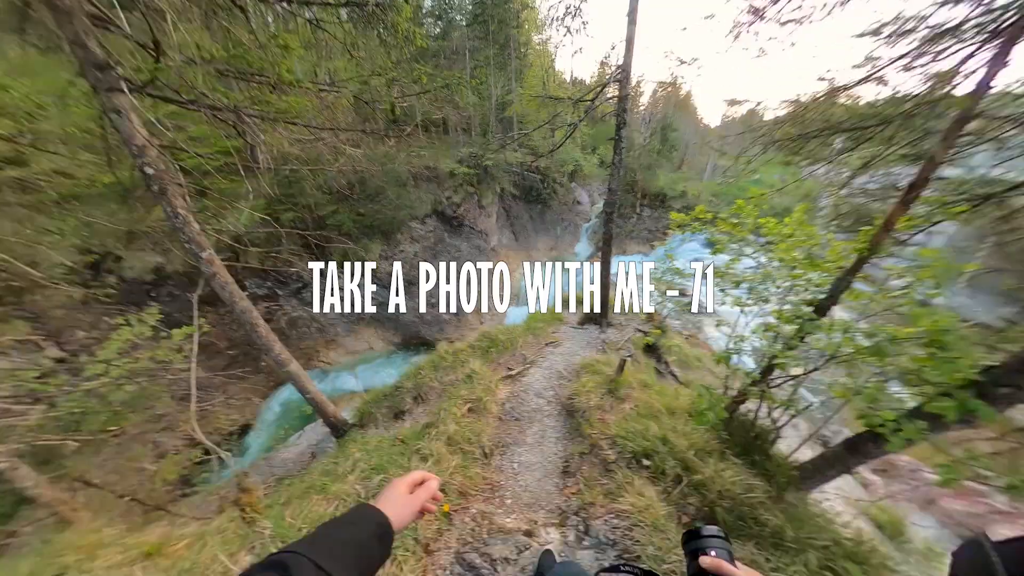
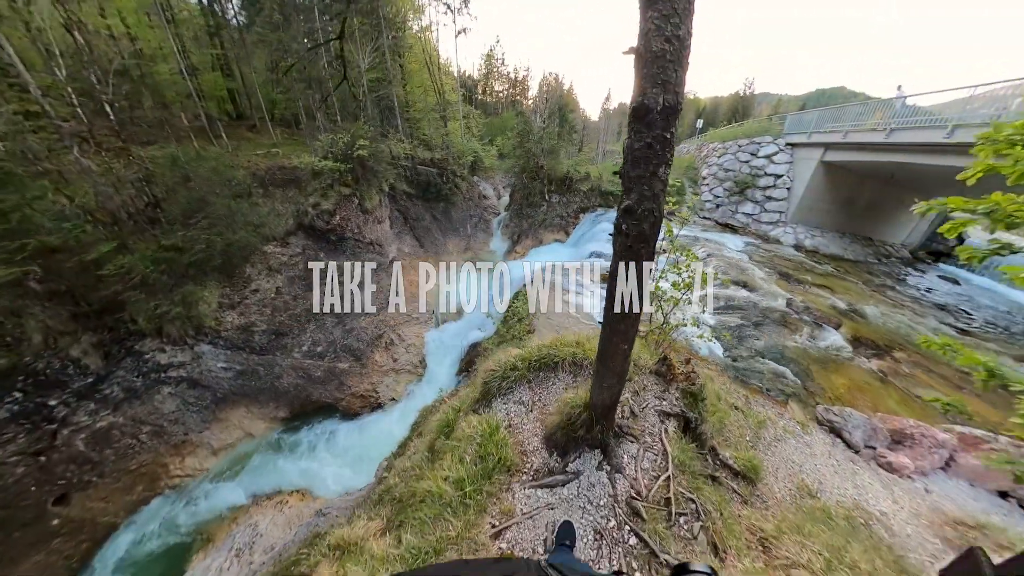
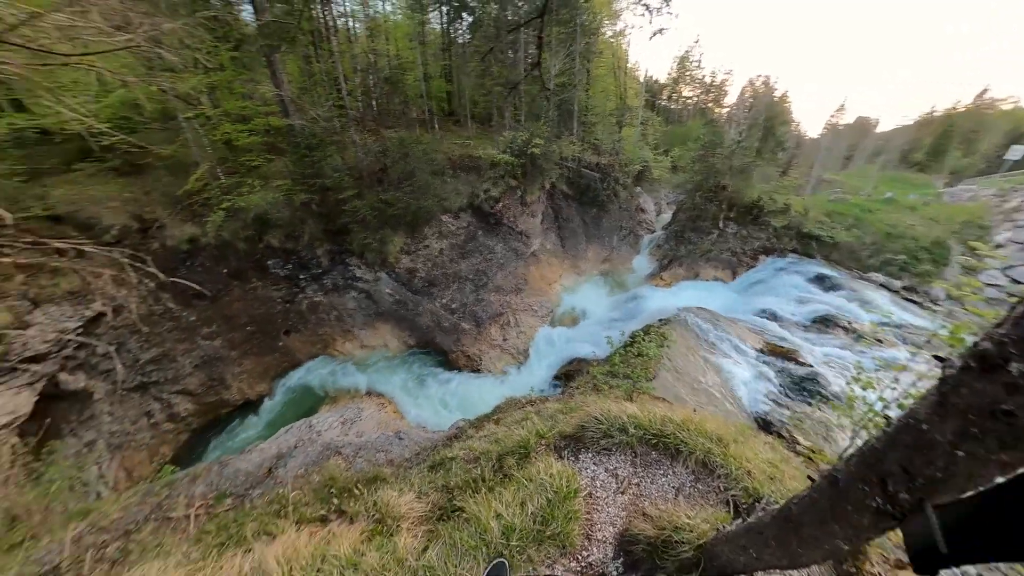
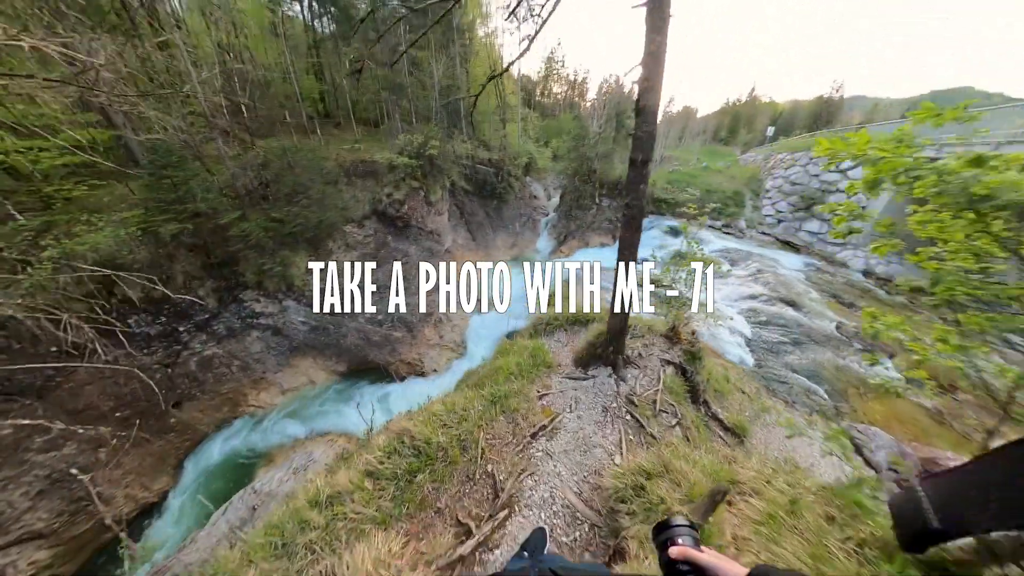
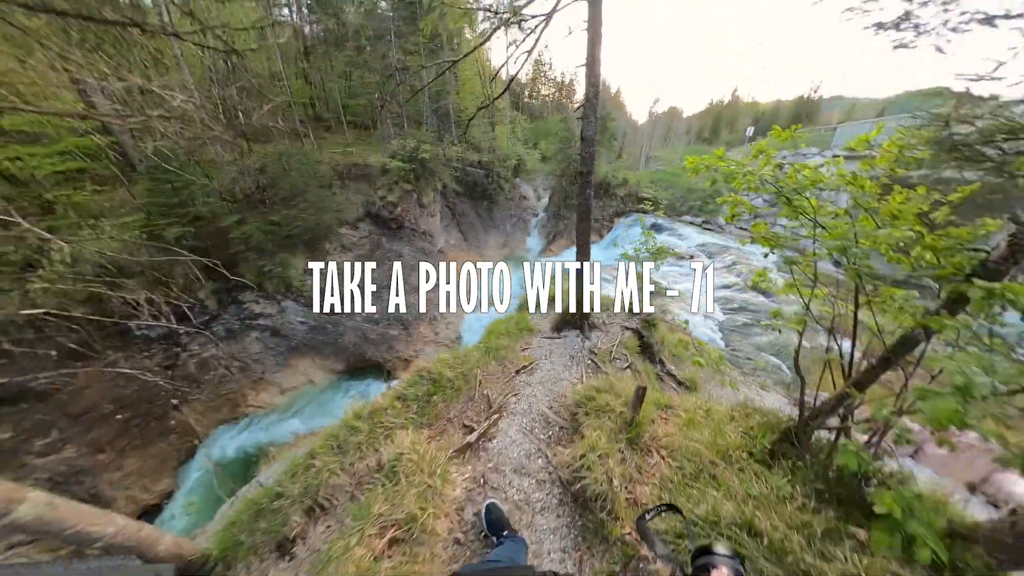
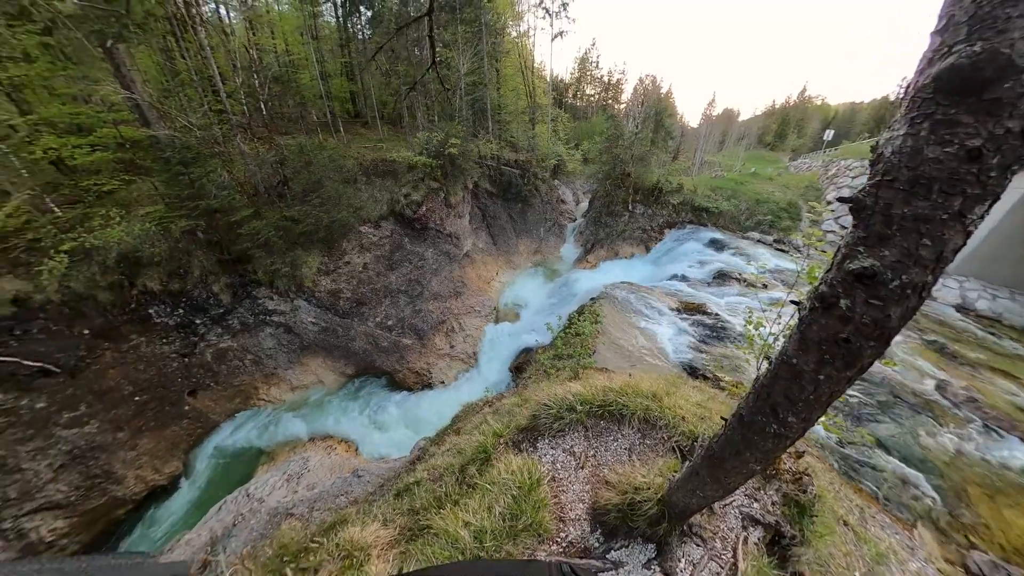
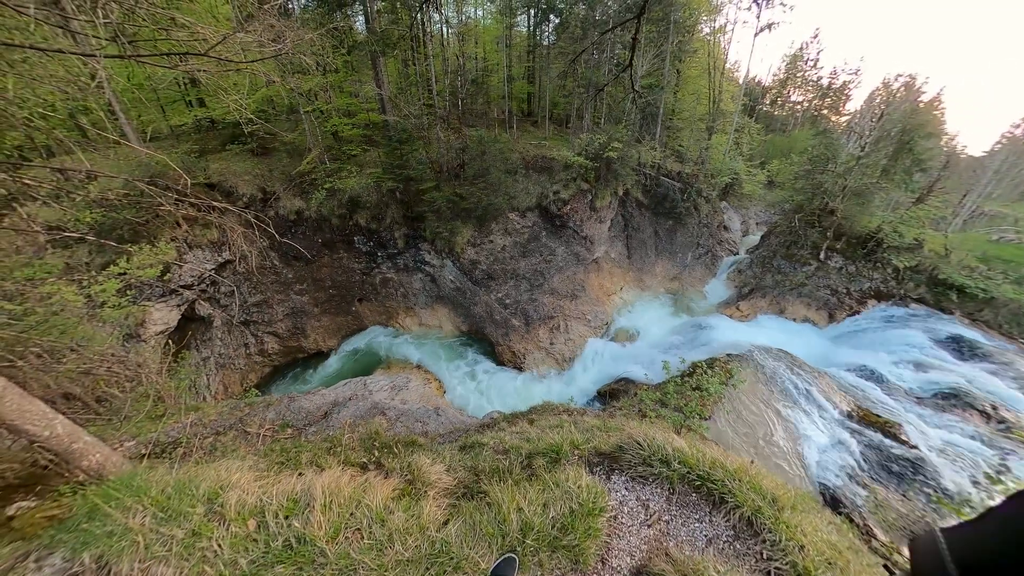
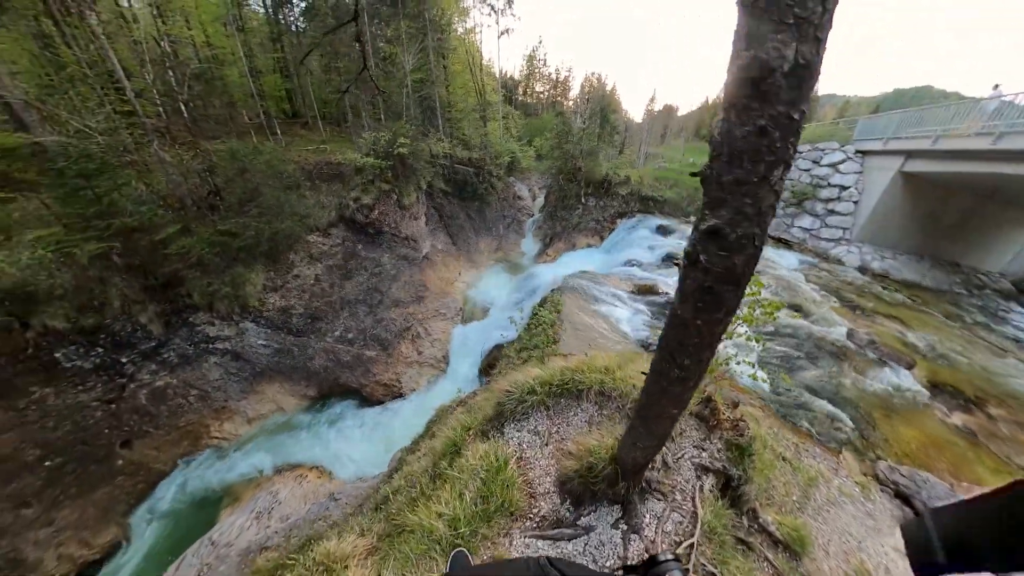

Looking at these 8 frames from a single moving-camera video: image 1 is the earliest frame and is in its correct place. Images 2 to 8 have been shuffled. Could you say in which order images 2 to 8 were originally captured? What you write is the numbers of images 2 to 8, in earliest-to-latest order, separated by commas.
5, 4, 2, 8, 6, 3, 7
